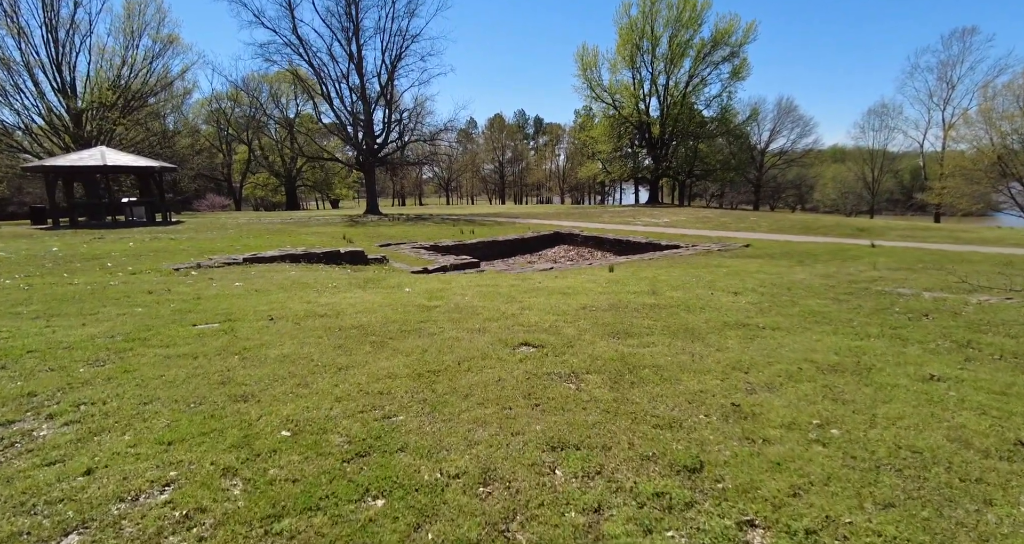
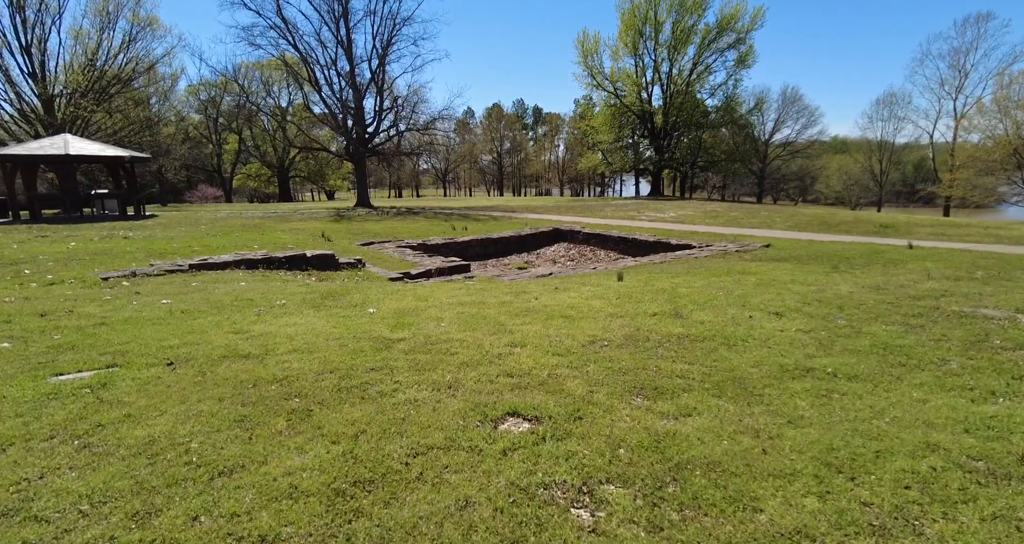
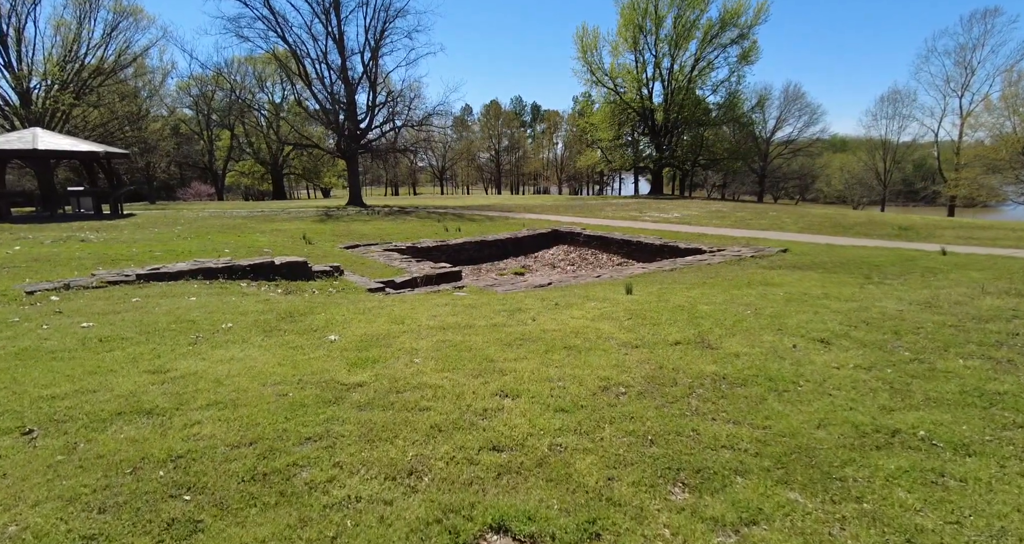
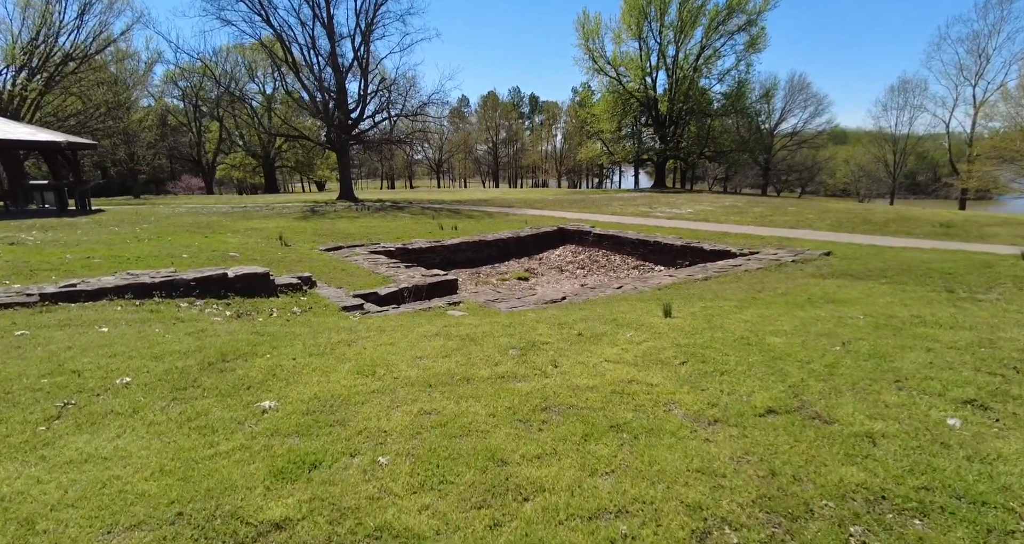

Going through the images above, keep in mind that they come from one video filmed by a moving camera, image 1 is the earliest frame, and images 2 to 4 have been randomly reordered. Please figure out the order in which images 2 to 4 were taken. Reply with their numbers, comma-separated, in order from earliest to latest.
2, 3, 4
